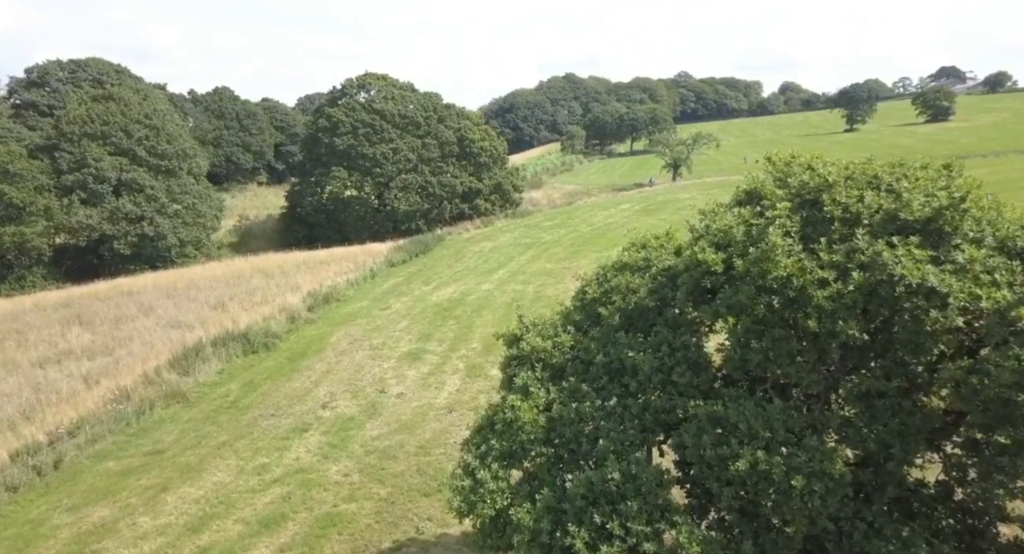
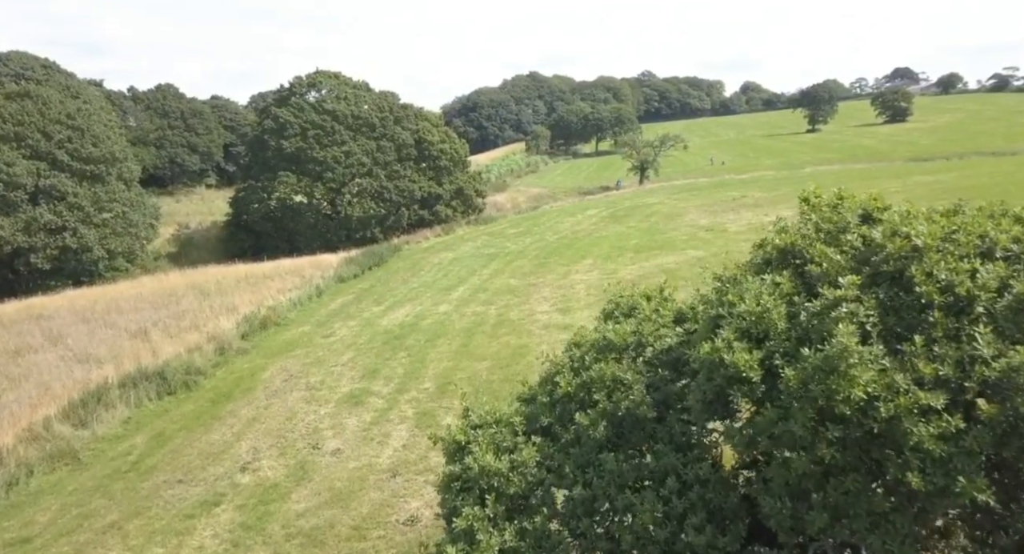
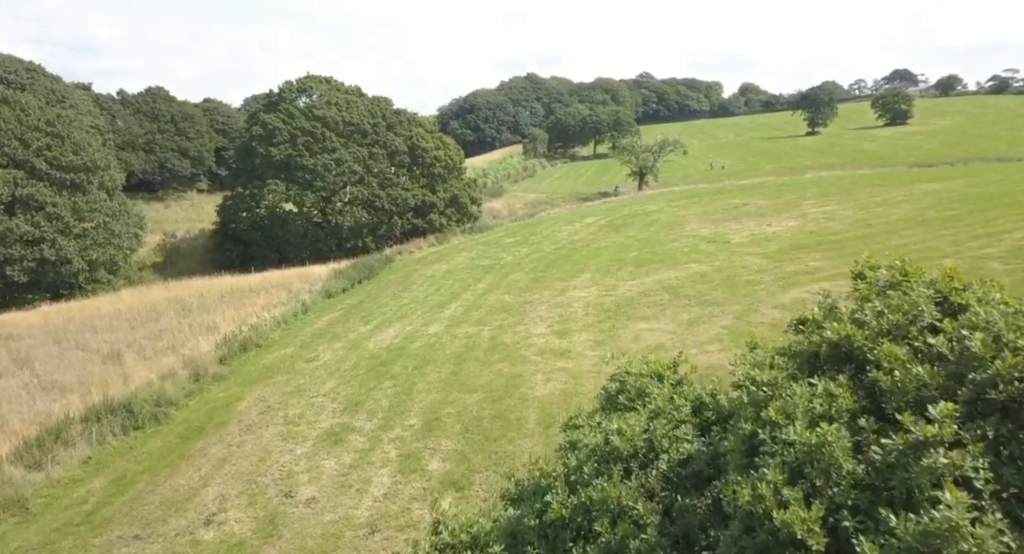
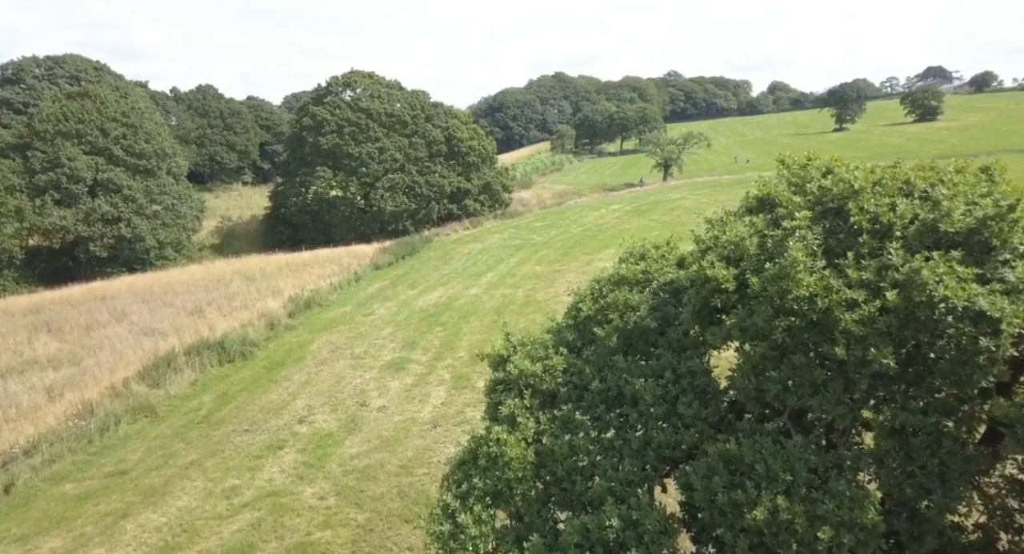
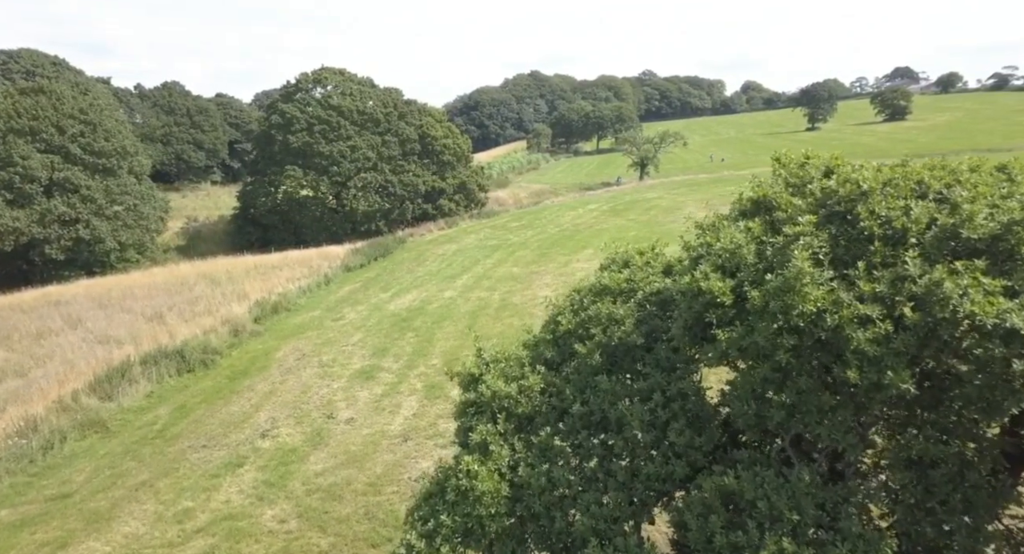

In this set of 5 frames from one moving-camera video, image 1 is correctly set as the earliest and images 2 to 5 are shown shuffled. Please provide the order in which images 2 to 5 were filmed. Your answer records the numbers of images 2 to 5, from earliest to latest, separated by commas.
4, 5, 2, 3
